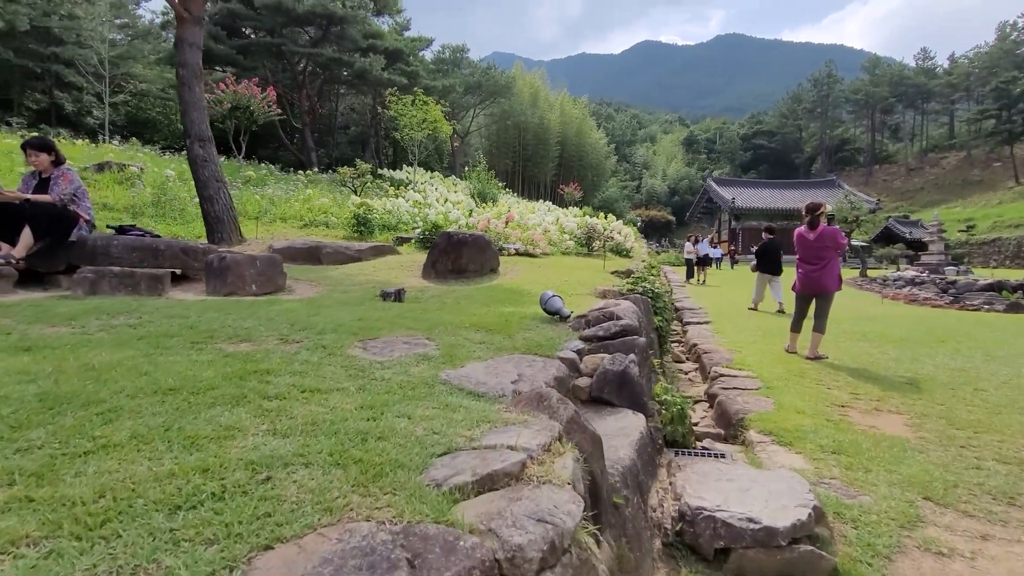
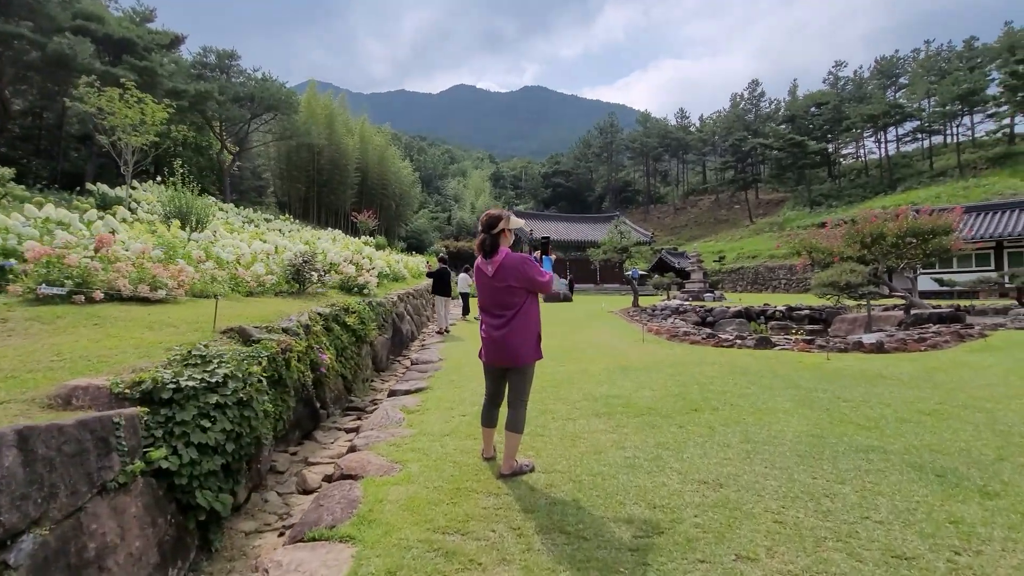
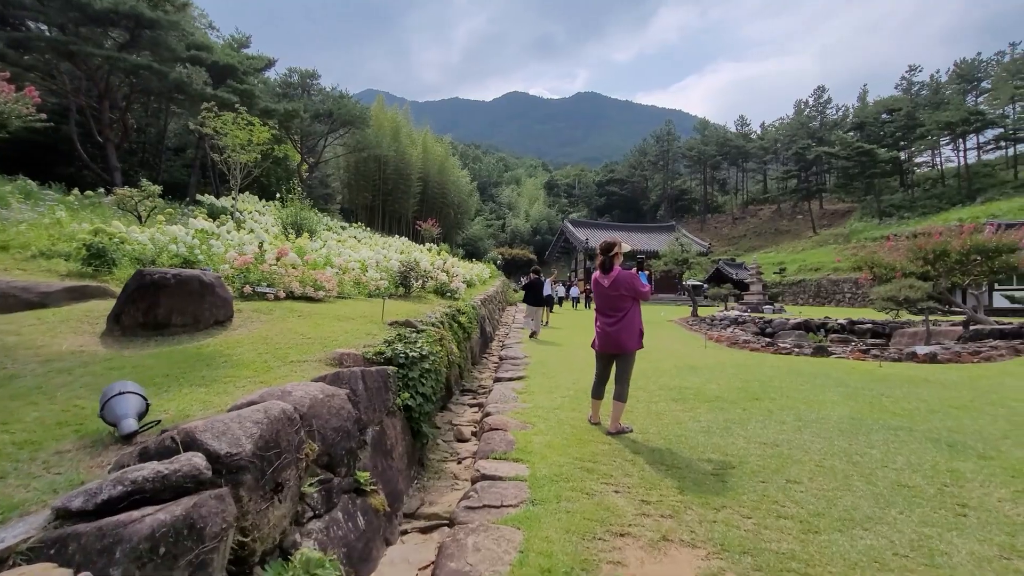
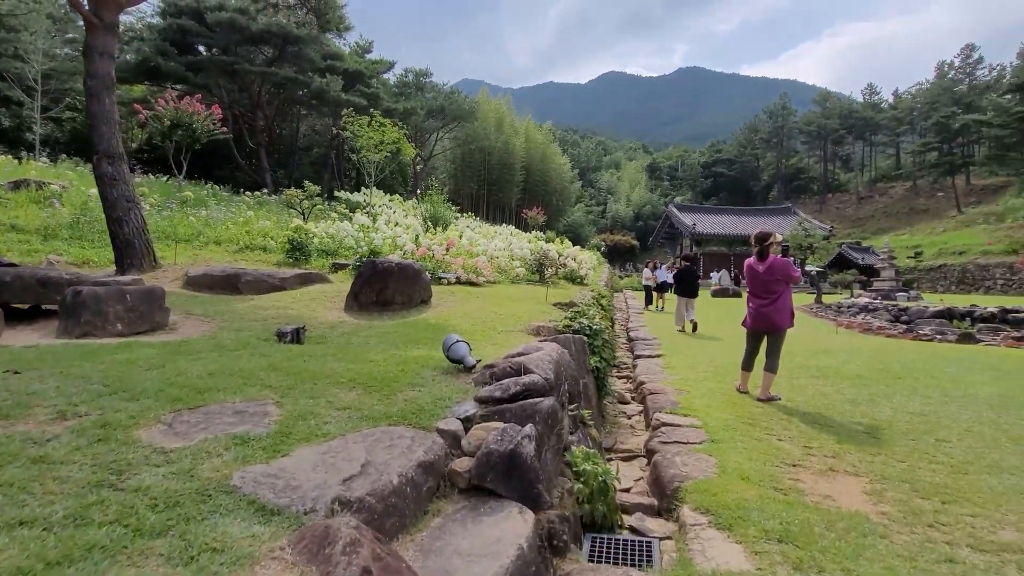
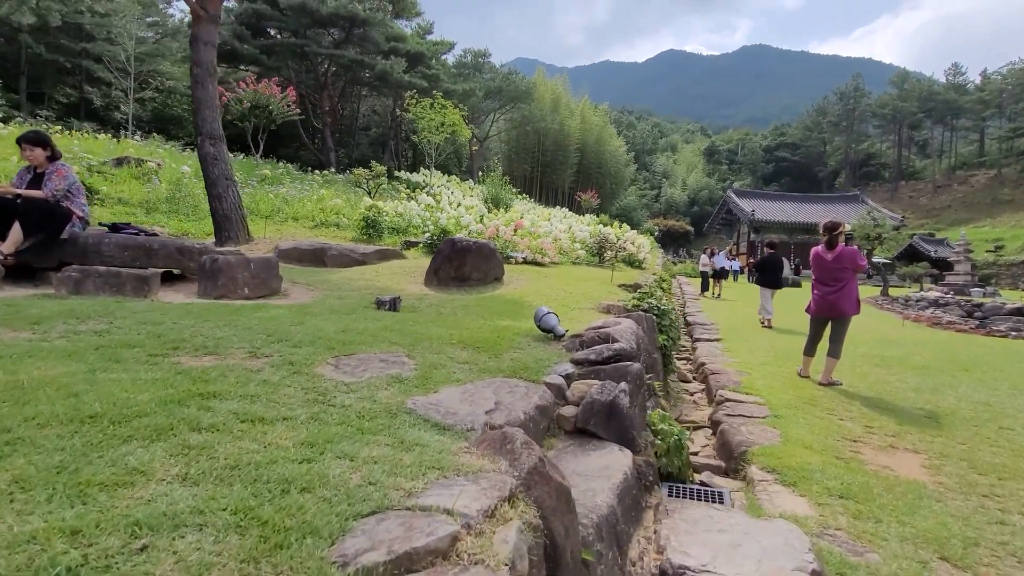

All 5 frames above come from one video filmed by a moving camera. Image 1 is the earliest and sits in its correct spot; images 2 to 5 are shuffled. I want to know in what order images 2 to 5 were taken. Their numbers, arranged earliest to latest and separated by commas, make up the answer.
5, 4, 3, 2
